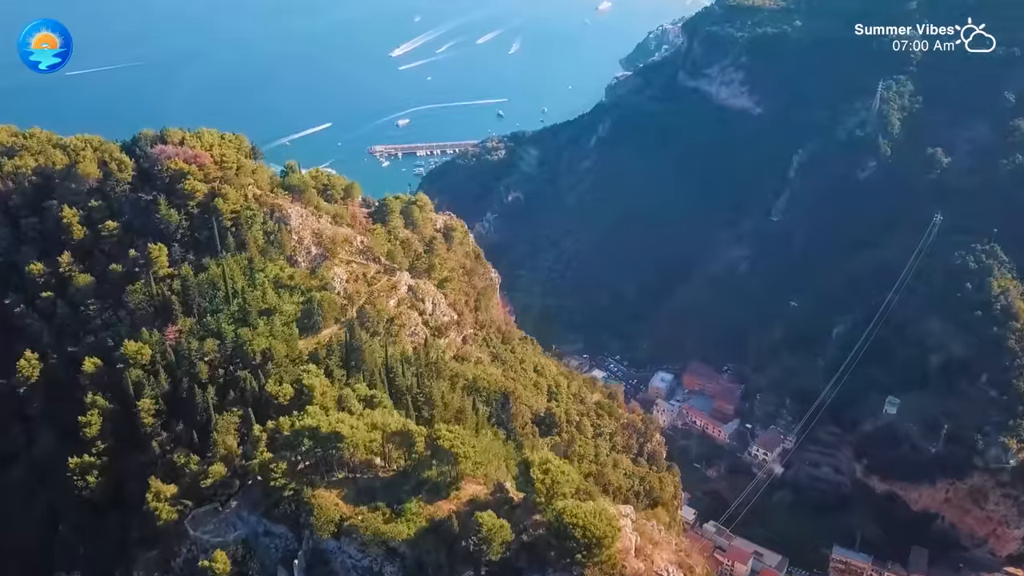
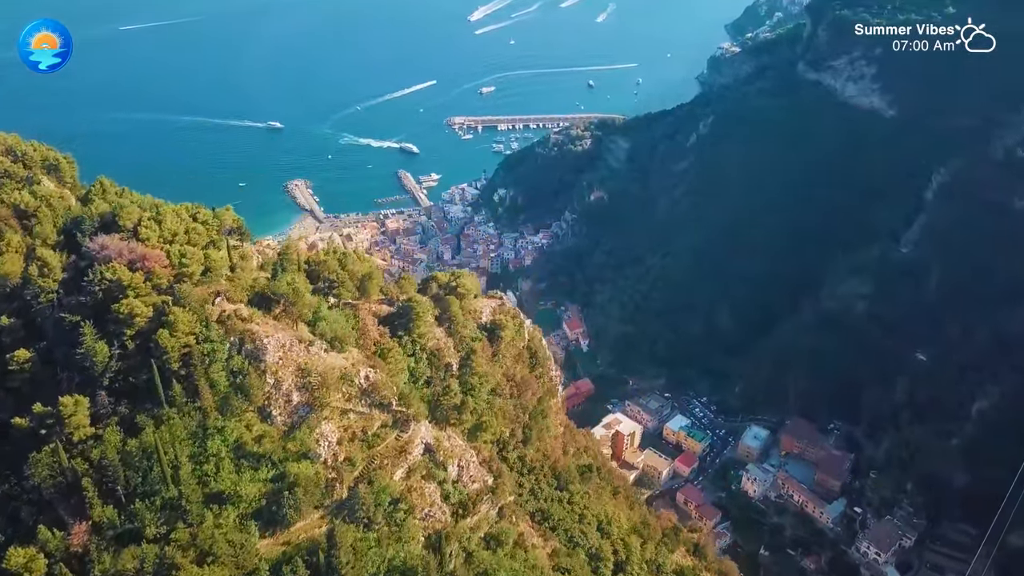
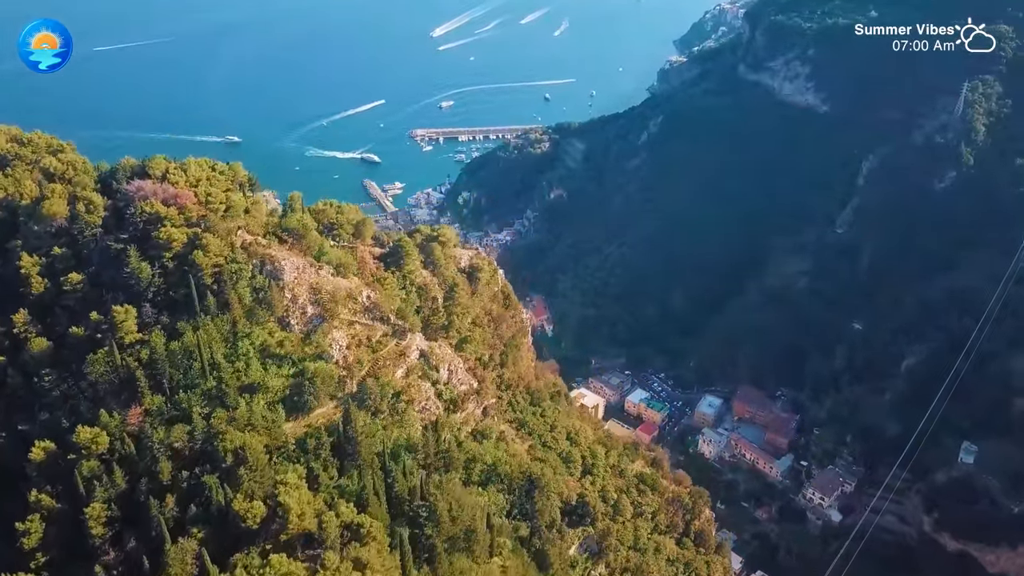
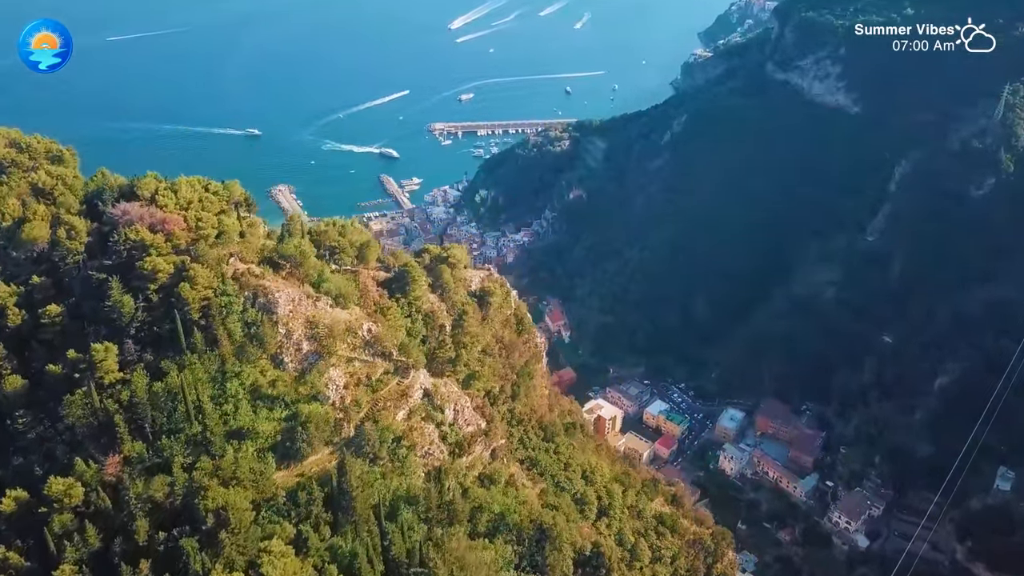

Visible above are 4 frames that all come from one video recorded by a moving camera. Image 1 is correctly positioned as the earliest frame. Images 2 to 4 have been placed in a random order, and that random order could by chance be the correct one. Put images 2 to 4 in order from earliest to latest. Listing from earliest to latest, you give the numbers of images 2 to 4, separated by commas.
3, 4, 2
